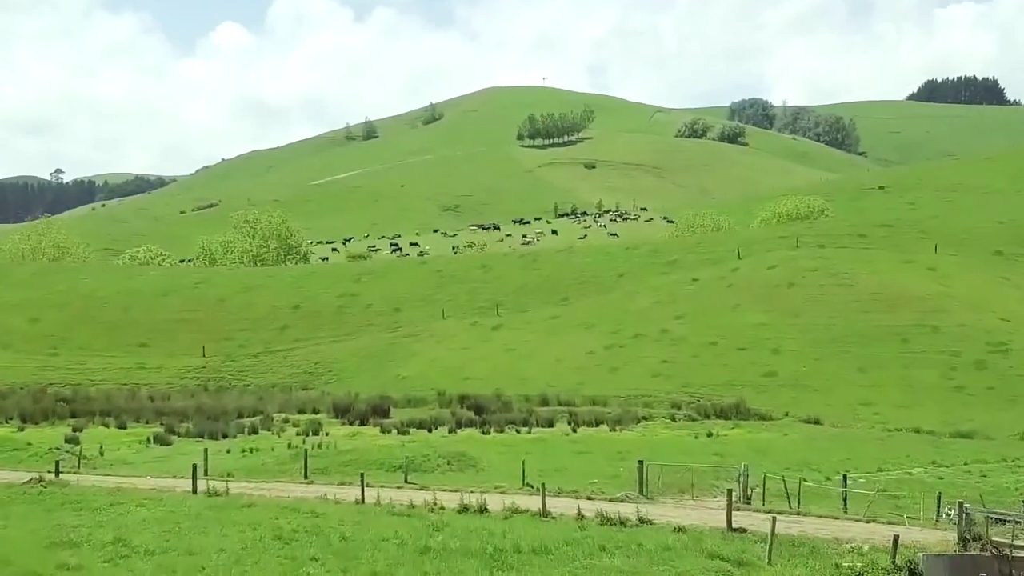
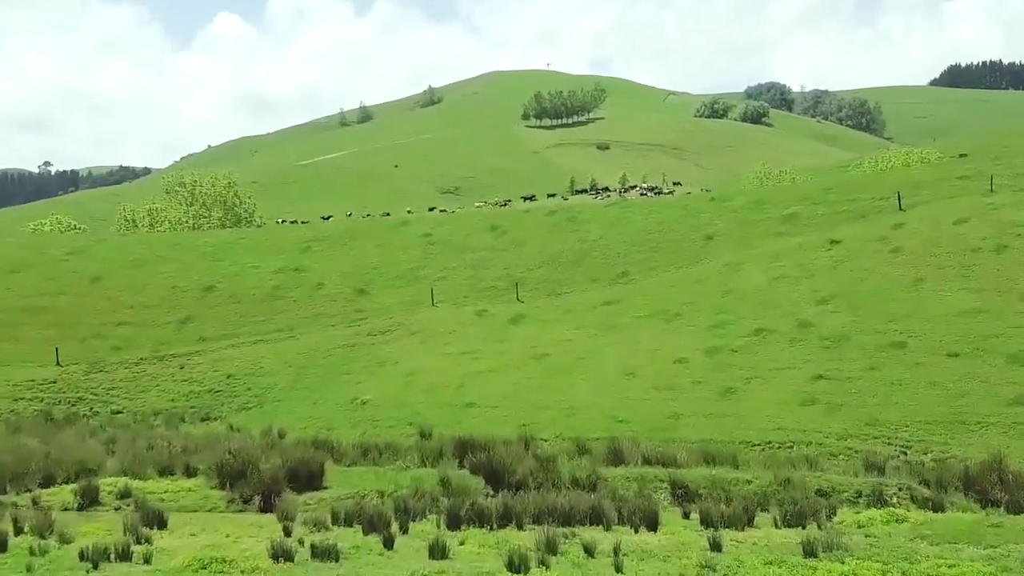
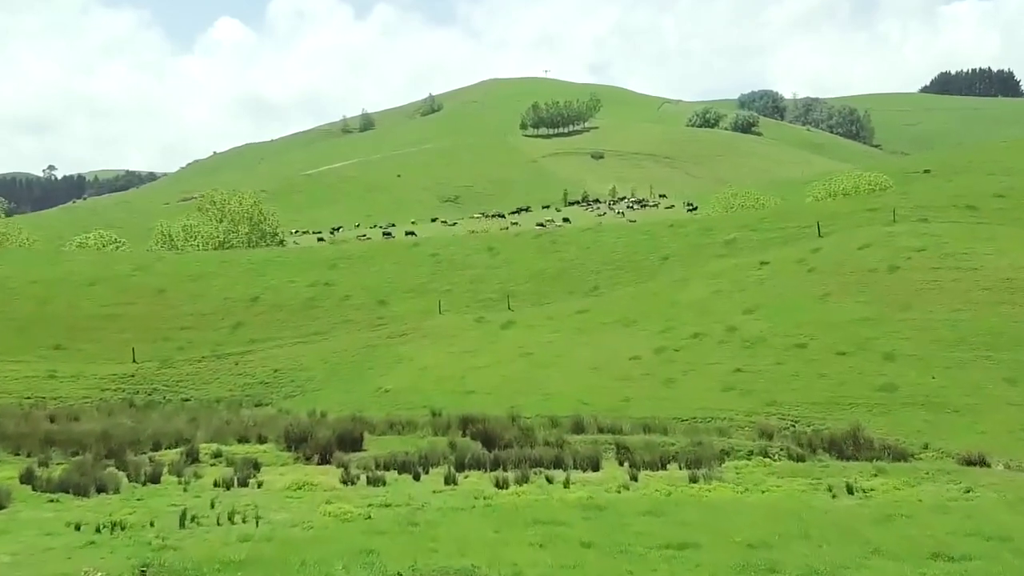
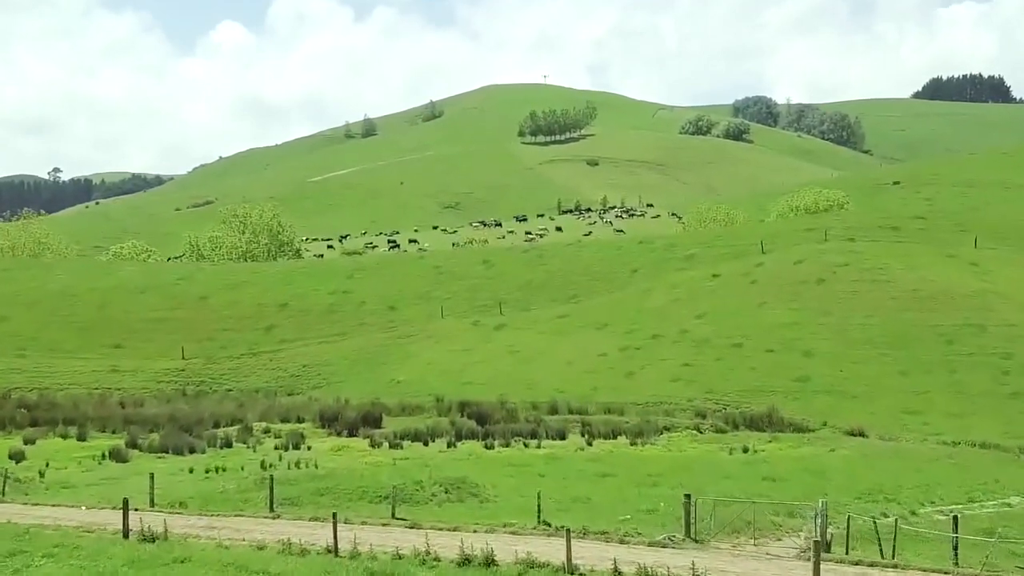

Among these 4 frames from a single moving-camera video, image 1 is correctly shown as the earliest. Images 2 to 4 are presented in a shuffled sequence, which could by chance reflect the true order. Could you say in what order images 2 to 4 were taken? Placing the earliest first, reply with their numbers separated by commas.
4, 3, 2
